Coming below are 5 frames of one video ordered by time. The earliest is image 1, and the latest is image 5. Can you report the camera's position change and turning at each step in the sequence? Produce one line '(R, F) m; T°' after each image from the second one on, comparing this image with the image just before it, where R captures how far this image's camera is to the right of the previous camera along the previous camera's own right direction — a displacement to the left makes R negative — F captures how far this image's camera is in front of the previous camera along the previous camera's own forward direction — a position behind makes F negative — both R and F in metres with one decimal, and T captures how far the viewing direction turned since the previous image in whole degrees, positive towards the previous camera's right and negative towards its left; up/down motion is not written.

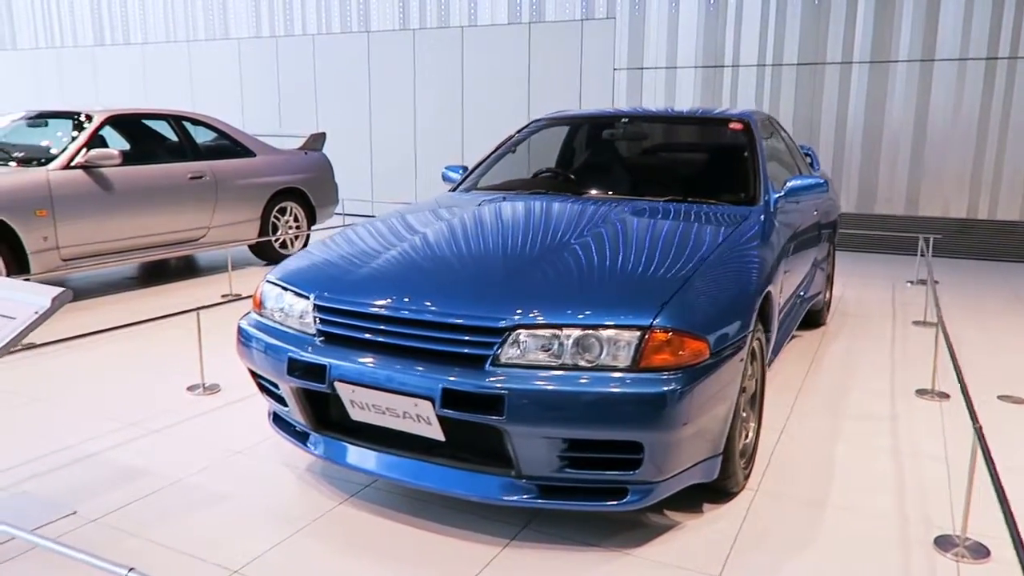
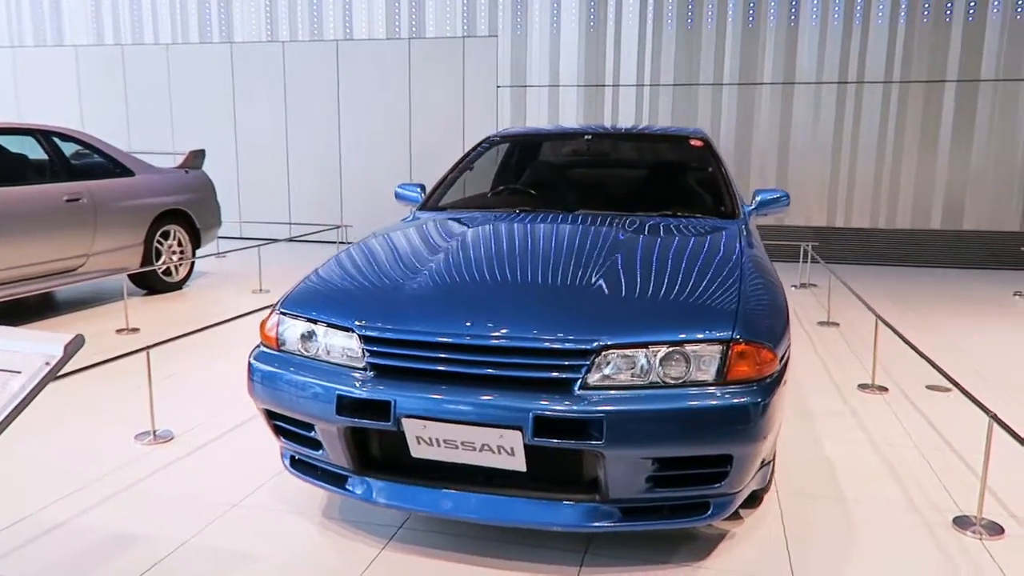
(-0.5, +0.1) m; +12°
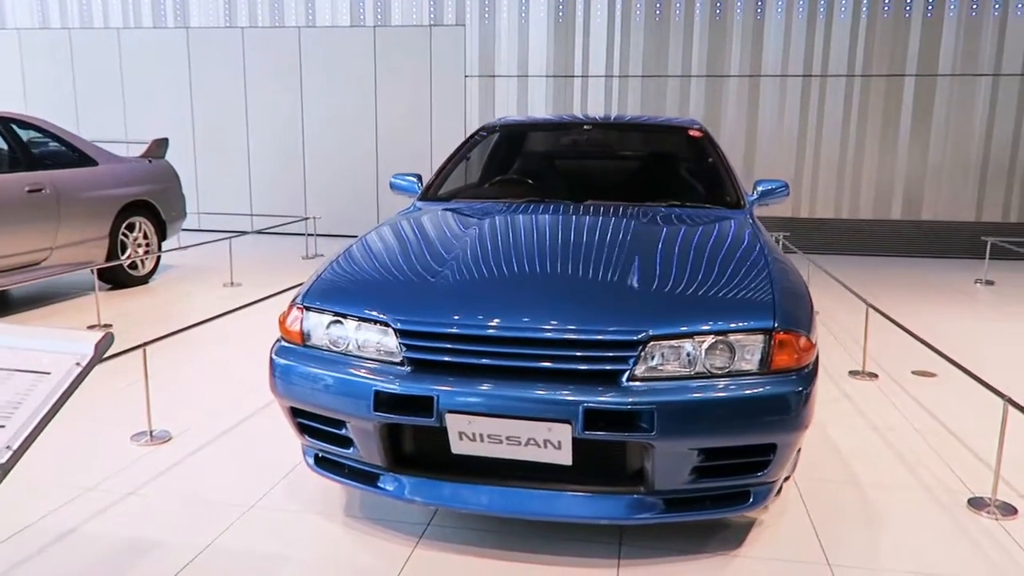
(-0.2, 0.0) m; +4°
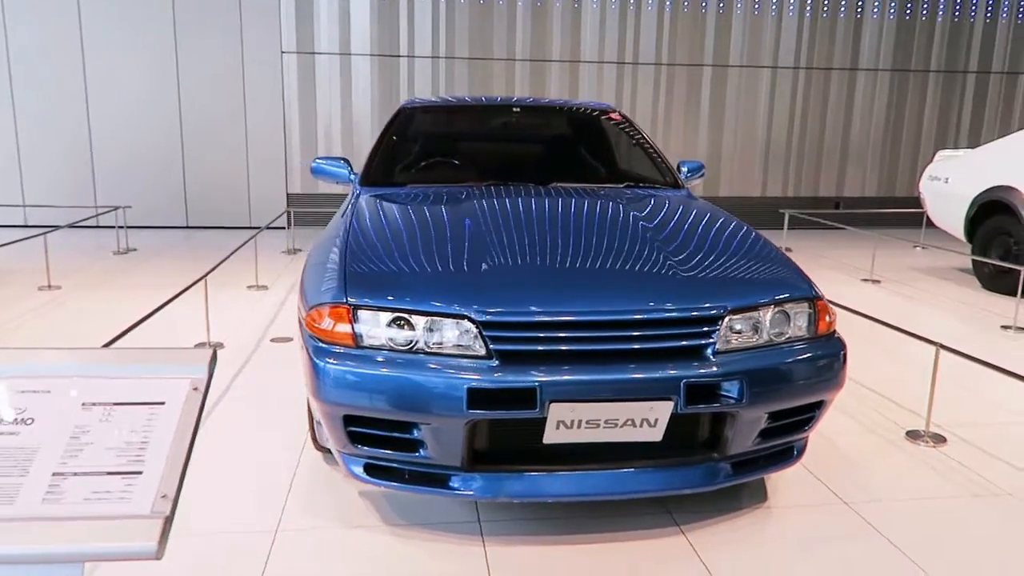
(-0.7, +0.1) m; +18°
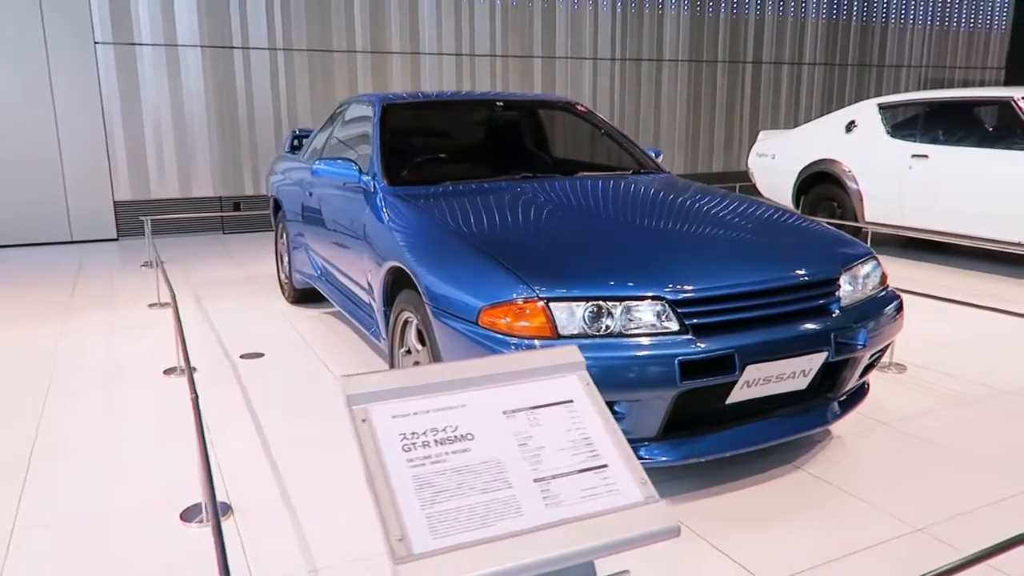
(-1.0, +0.1) m; +18°
